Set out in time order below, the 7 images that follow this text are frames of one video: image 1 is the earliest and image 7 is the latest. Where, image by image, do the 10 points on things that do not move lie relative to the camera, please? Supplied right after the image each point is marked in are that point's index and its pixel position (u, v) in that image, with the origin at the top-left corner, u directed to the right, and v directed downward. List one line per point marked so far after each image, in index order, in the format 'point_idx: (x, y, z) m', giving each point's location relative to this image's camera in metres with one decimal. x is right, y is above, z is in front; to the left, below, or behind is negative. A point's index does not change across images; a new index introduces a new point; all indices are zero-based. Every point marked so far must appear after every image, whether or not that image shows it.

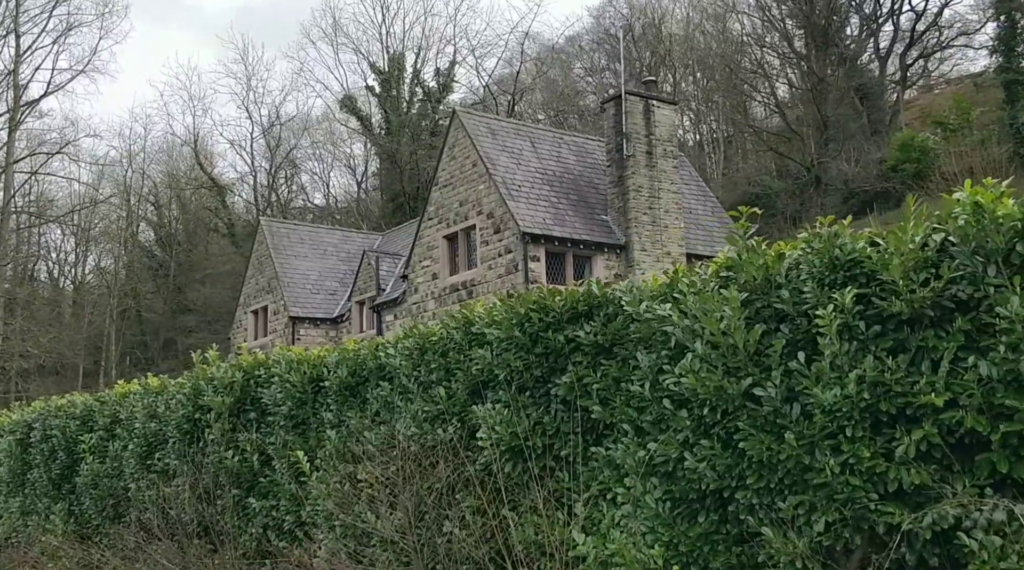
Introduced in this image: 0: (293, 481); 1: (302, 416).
0: (-2.1, -2.0, +11.2) m
1: (-2.1, -1.3, +11.4) m
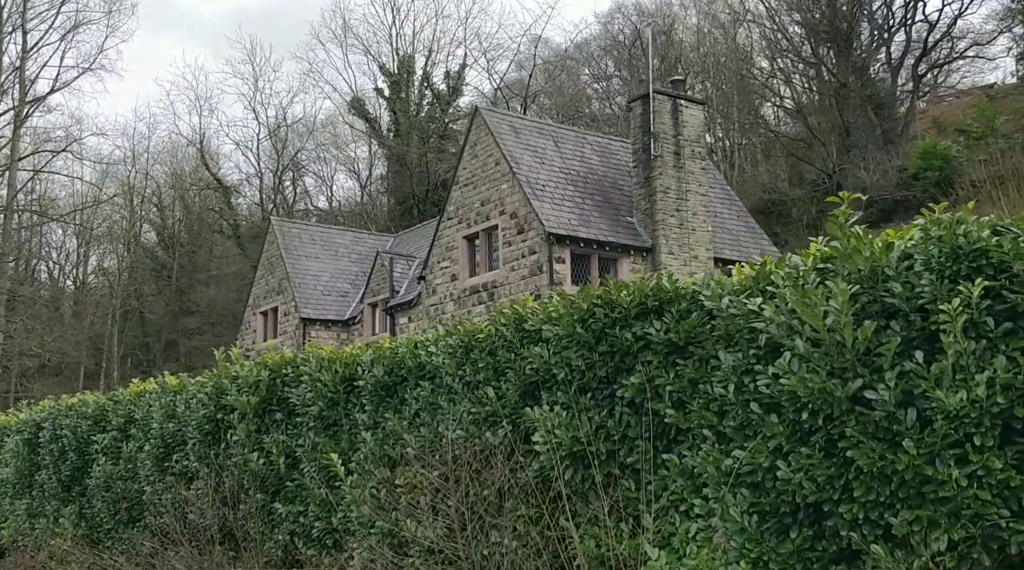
0: (-1.7, -1.9, +10.6) m
1: (-1.7, -1.3, +10.8) m
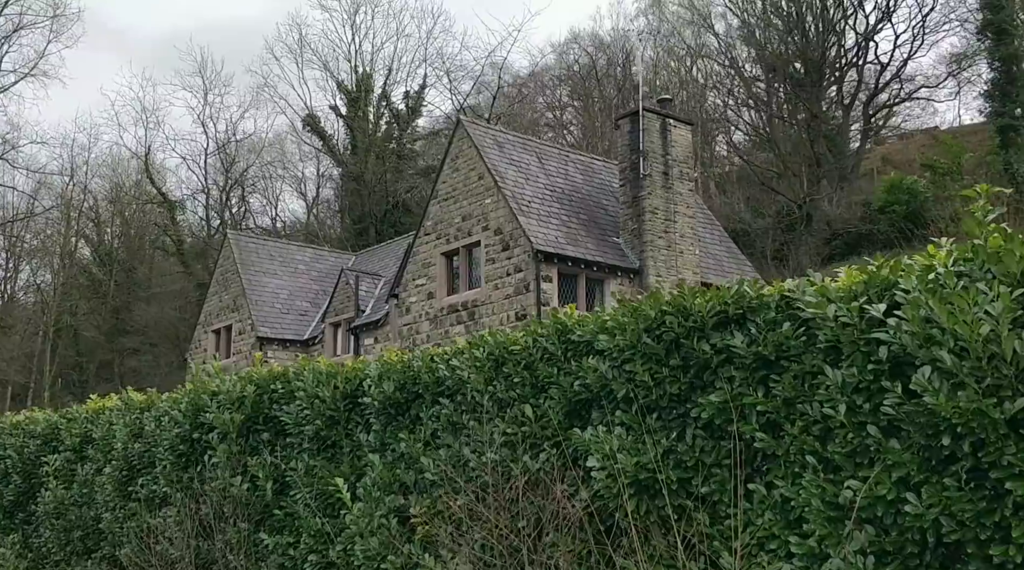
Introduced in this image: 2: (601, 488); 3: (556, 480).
0: (-1.6, -2.0, +9.5) m
1: (-1.5, -1.3, +9.7) m
2: (+0.6, -1.3, +7.2) m
3: (+0.3, -1.3, +7.3) m
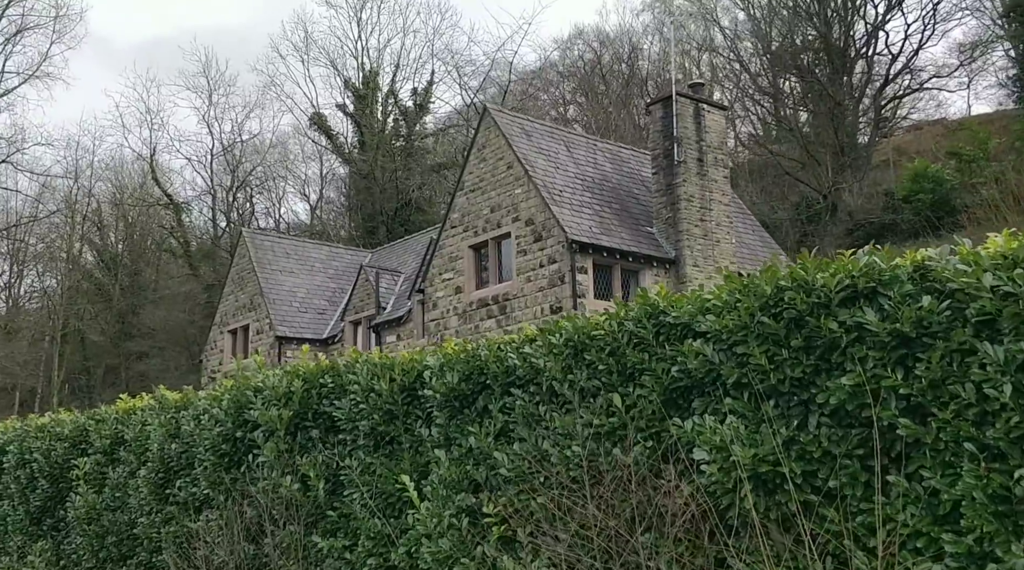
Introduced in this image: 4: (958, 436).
0: (-1.0, -1.8, +8.9) m
1: (-1.0, -1.2, +9.1) m
2: (+1.2, -1.2, +6.6) m
3: (+0.8, -1.1, +6.7) m
4: (+2.1, -0.7, +5.5) m
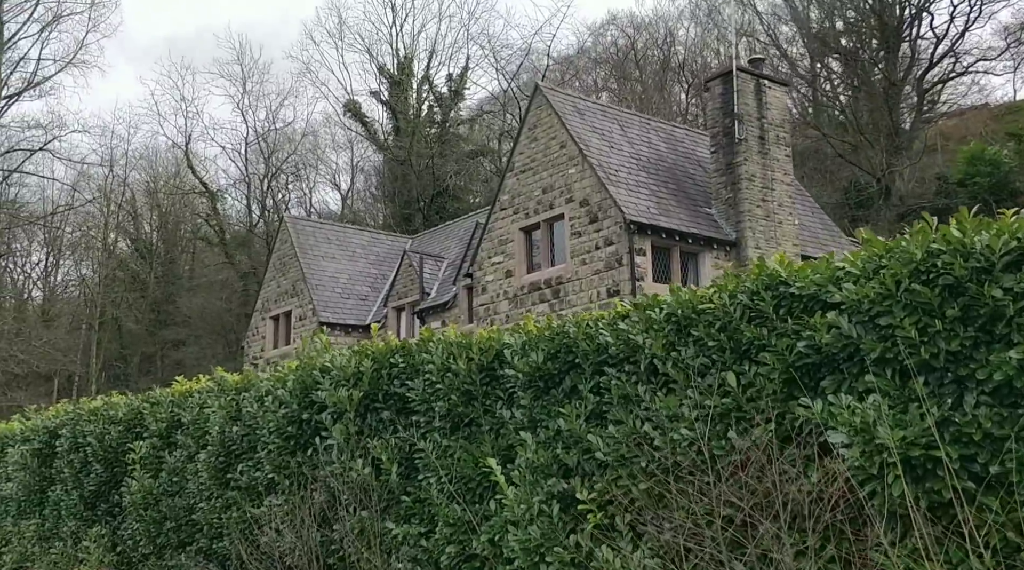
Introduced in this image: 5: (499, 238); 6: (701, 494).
0: (-0.4, -1.6, +8.5) m
1: (-0.3, -1.0, +8.7) m
2: (+1.7, -1.0, +6.1) m
3: (+1.4, -1.0, +6.2) m
4: (+2.7, -0.6, +5.0) m
5: (-0.2, +0.8, +19.6) m
6: (+1.1, -1.2, +6.6) m
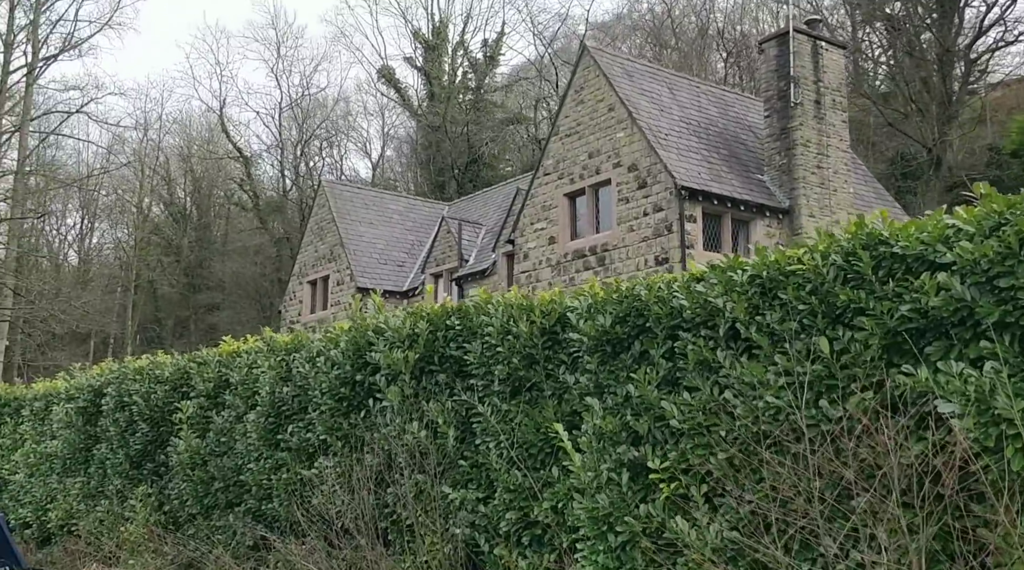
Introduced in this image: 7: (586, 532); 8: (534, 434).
0: (+0.1, -1.4, +8.2) m
1: (+0.1, -0.7, +8.4) m
2: (+2.2, -0.8, +5.8) m
3: (+1.8, -0.7, +5.9) m
4: (+3.1, -0.4, +4.6) m
5: (+0.5, +1.4, +19.3) m
6: (+1.5, -1.0, +6.2) m
7: (+0.5, -1.6, +7.2) m
8: (+0.2, -1.1, +8.2) m
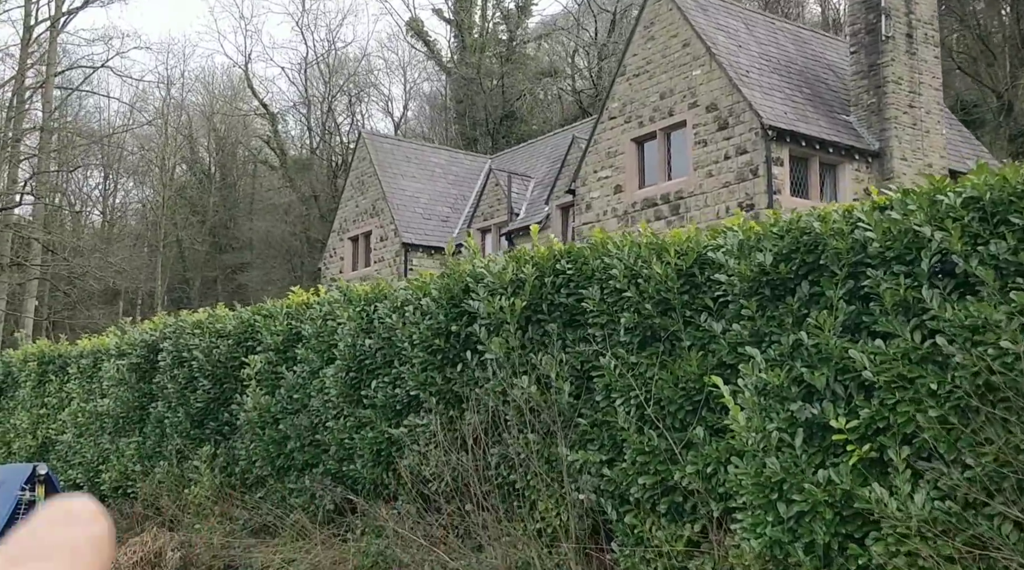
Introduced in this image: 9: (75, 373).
0: (+1.0, -0.9, +7.2) m
1: (+1.0, -0.3, +7.4) m
2: (+3.0, -0.5, +4.8) m
3: (+2.7, -0.4, +4.9) m
4: (+3.9, -0.1, +3.5) m
5: (+1.6, +2.2, +18.2) m
6: (+2.3, -0.6, +5.2) m
7: (+1.3, -1.2, +6.2) m
8: (+1.0, -0.7, +7.2) m
9: (-6.1, -1.2, +15.6) m
